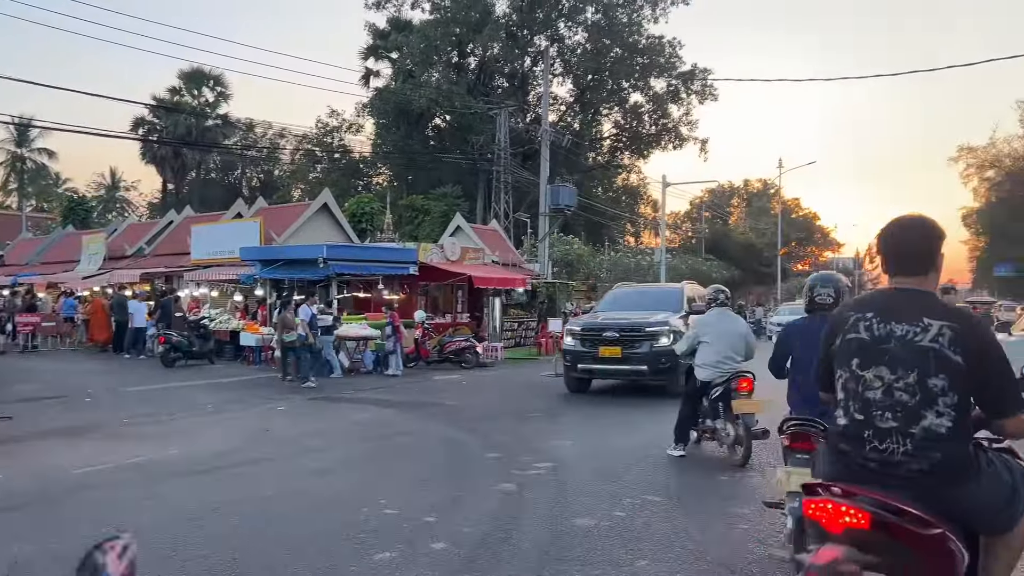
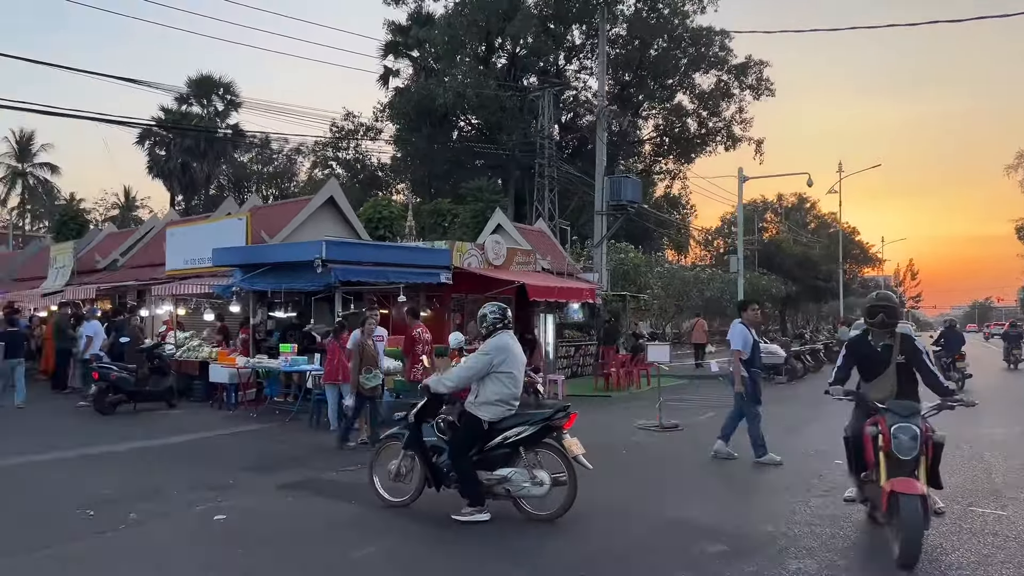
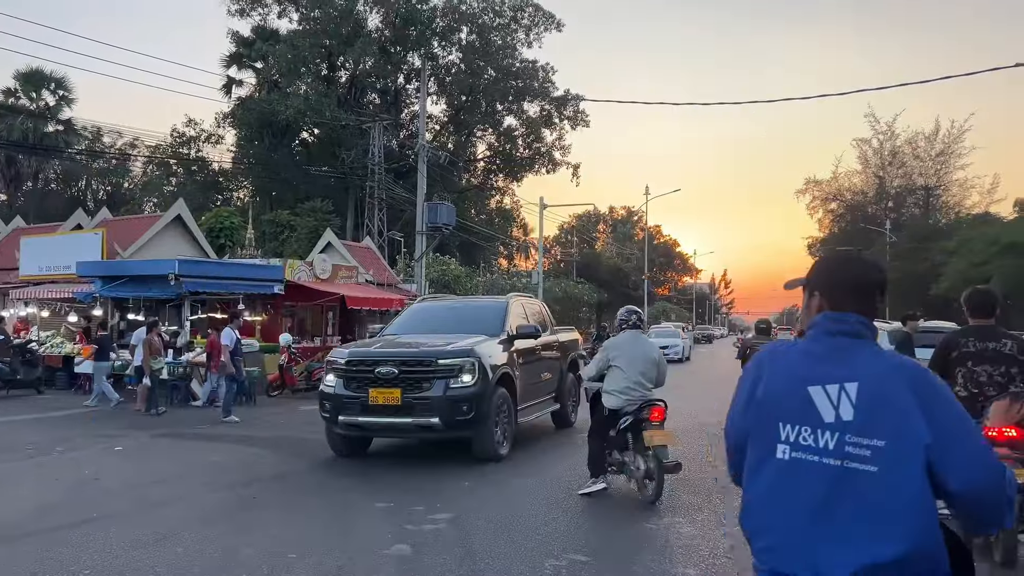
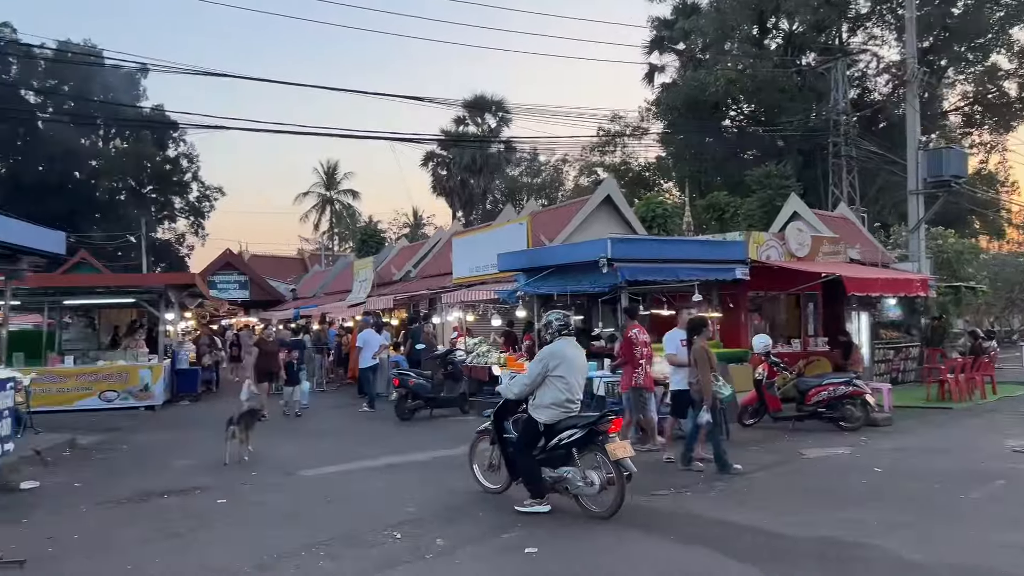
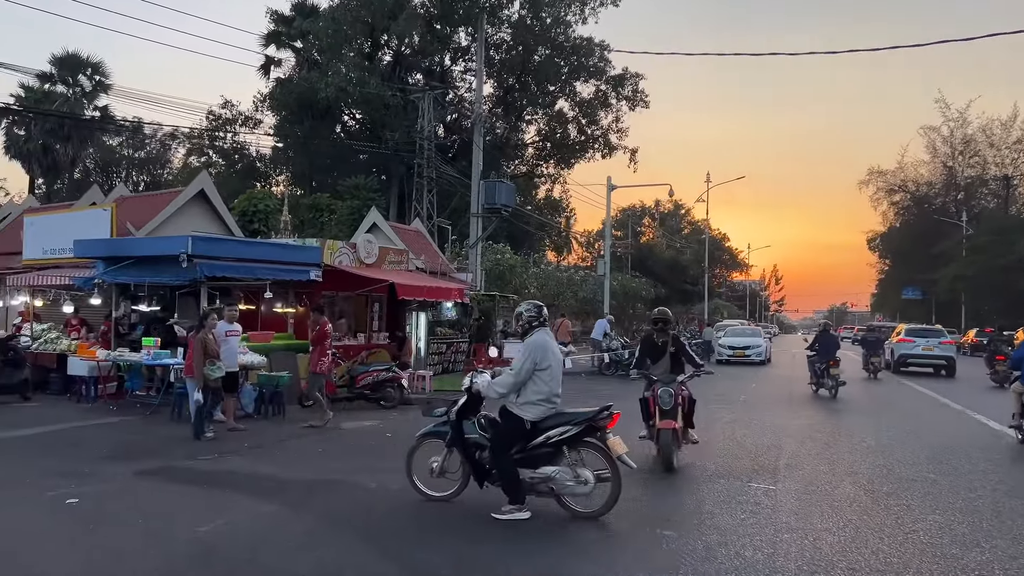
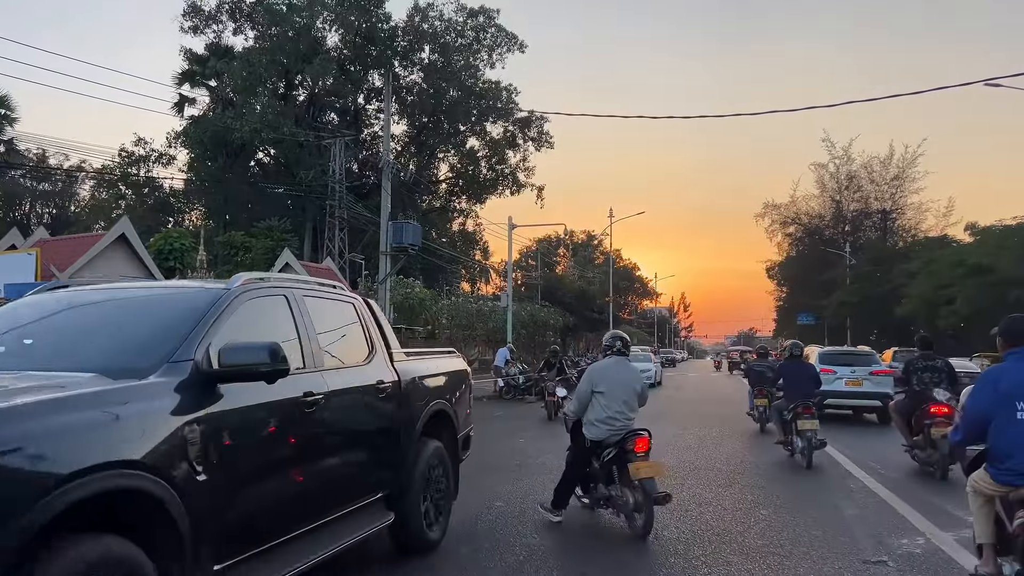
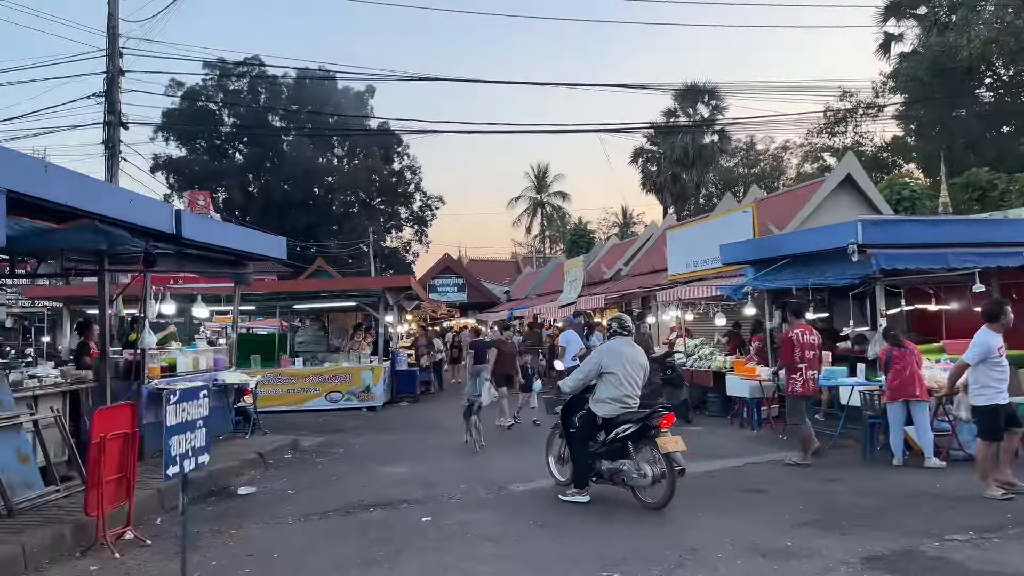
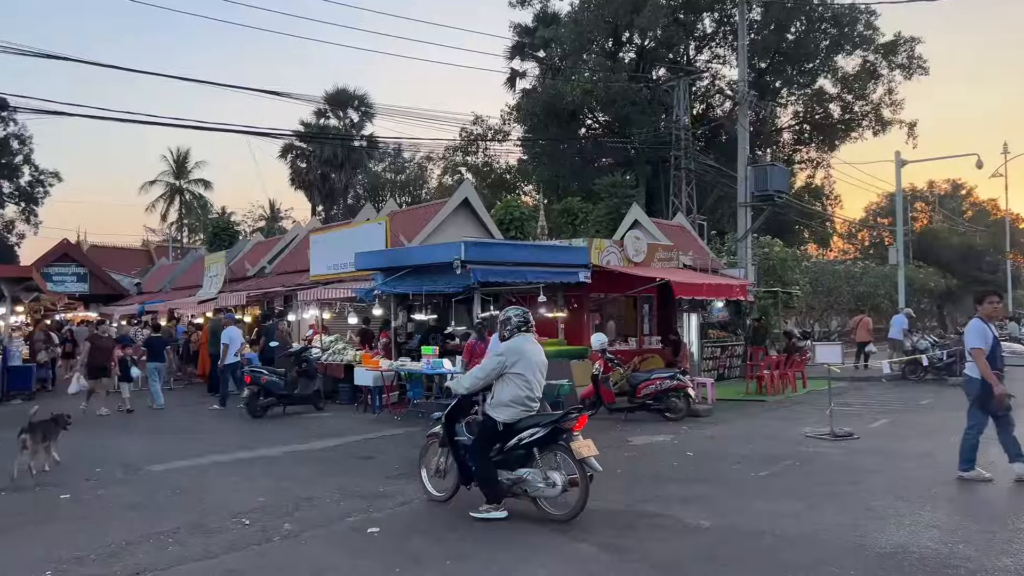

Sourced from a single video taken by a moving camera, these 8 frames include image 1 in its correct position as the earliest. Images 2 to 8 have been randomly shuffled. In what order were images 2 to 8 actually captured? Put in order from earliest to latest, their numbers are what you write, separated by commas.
3, 6, 5, 2, 8, 4, 7
